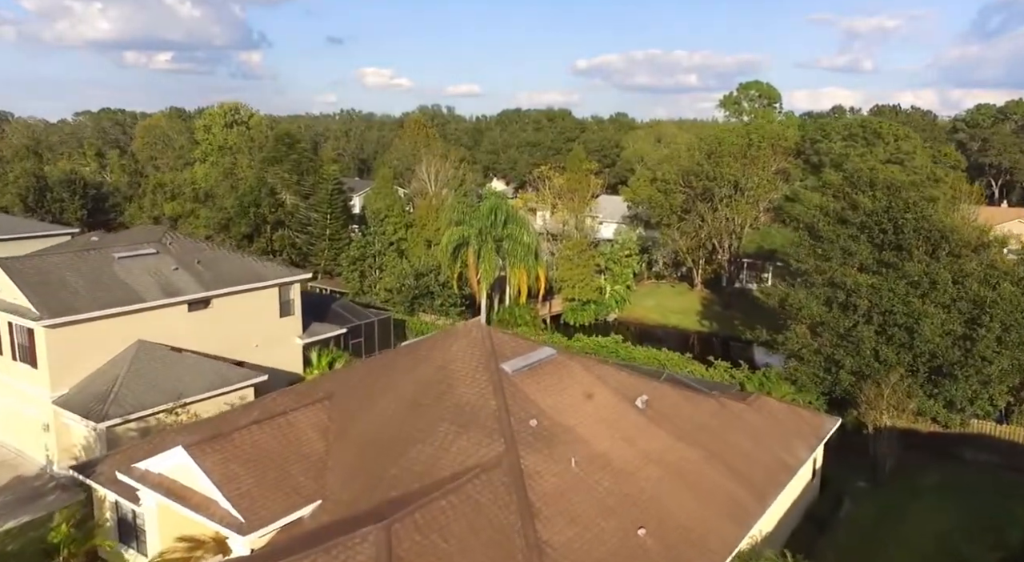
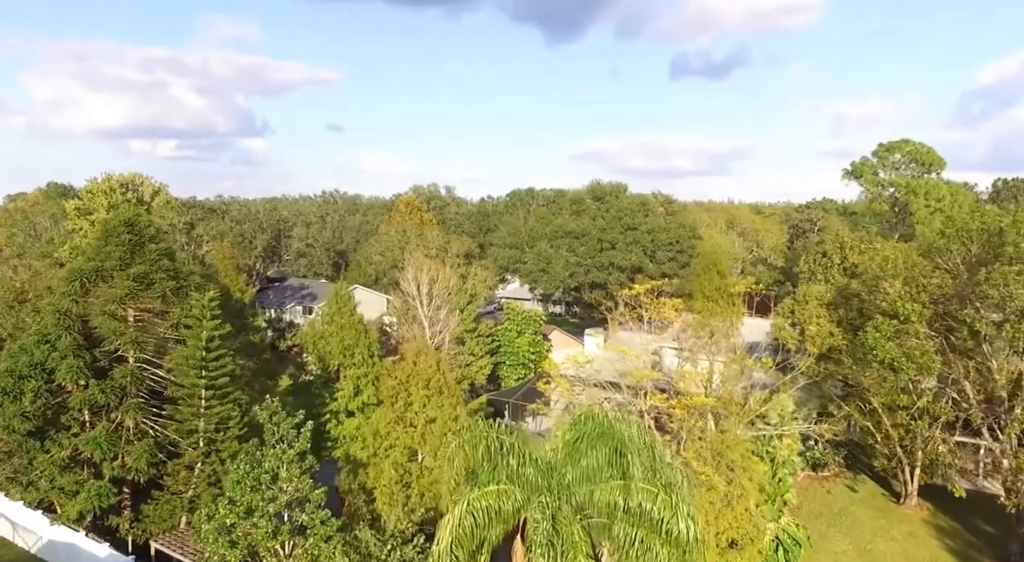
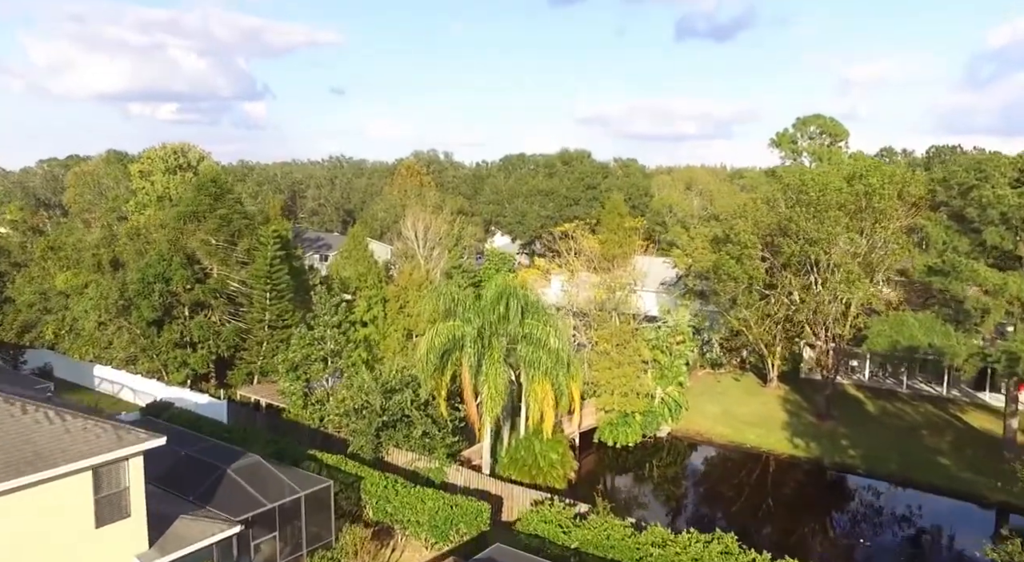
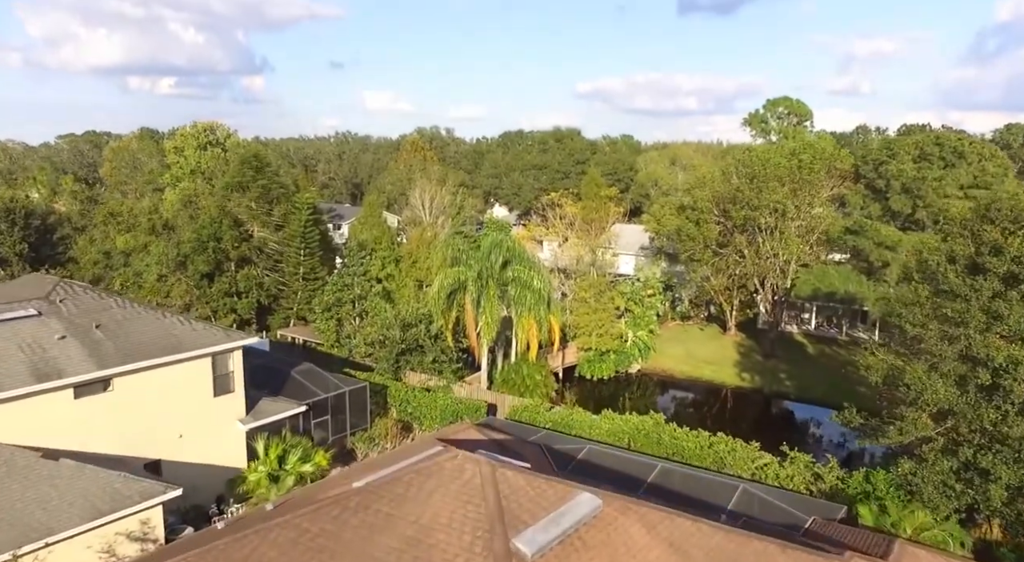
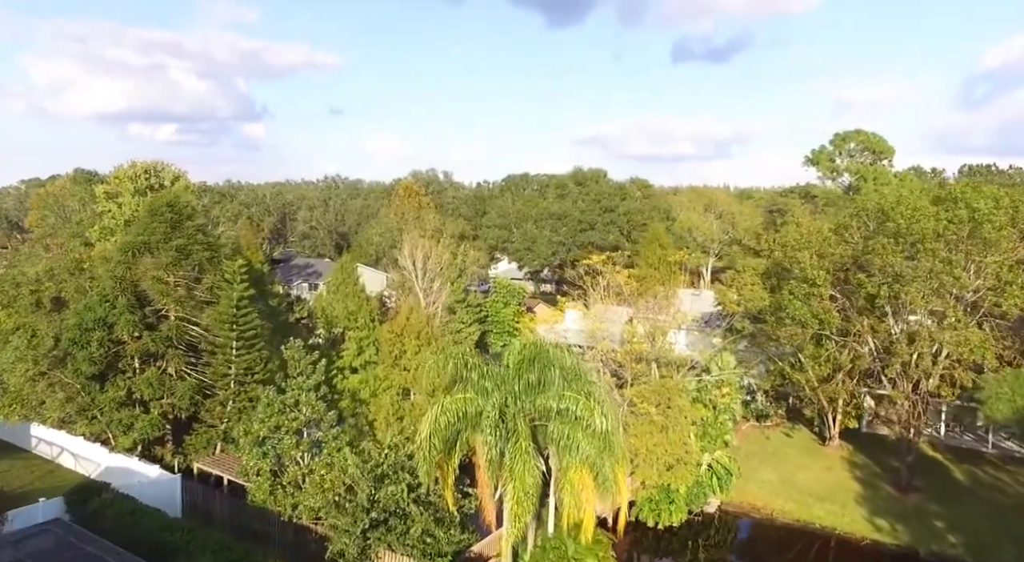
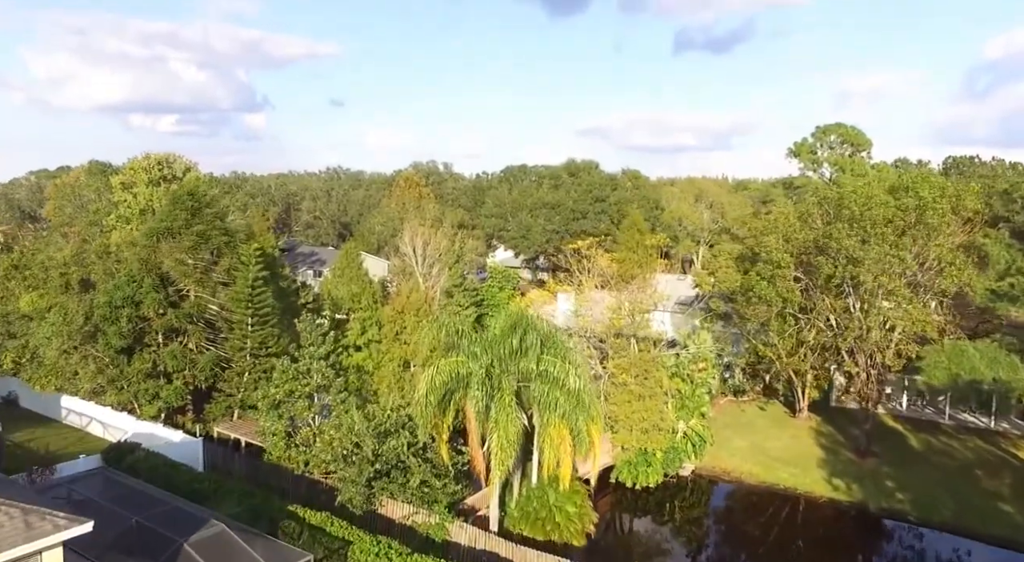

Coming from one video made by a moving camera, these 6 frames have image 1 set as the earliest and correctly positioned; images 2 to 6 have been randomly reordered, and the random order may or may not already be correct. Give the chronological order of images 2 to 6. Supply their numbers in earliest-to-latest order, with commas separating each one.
4, 3, 6, 5, 2
